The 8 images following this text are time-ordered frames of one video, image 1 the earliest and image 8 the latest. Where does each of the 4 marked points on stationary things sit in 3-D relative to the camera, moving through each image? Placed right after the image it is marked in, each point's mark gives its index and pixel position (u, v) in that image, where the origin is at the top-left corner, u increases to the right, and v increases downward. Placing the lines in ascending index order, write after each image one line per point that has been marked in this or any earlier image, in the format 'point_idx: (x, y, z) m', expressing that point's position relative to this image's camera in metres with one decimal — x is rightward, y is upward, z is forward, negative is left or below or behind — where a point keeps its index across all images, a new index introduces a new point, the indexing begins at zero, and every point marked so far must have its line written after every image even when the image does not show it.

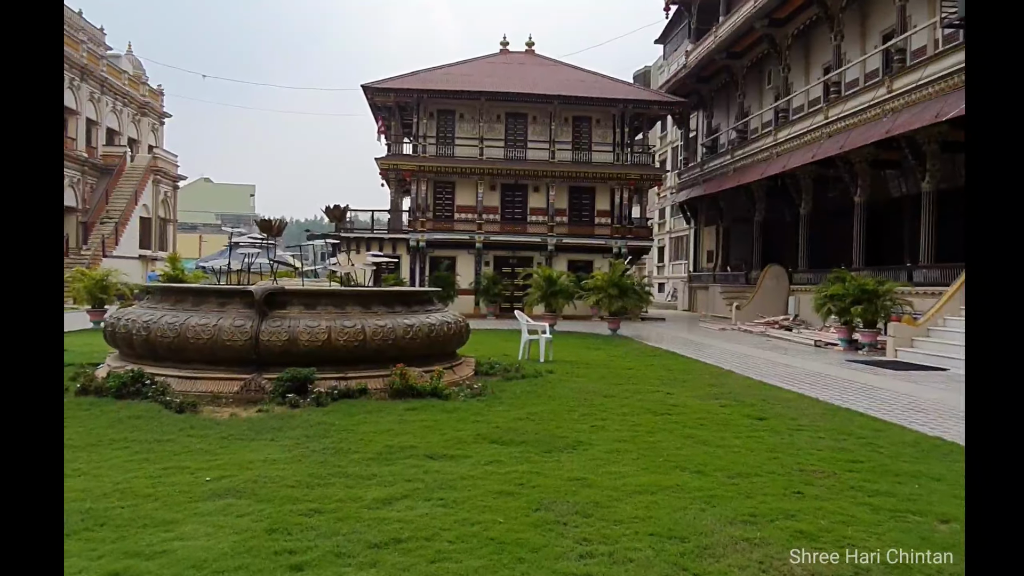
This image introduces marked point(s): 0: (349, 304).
0: (-1.6, -0.1, +7.7) m
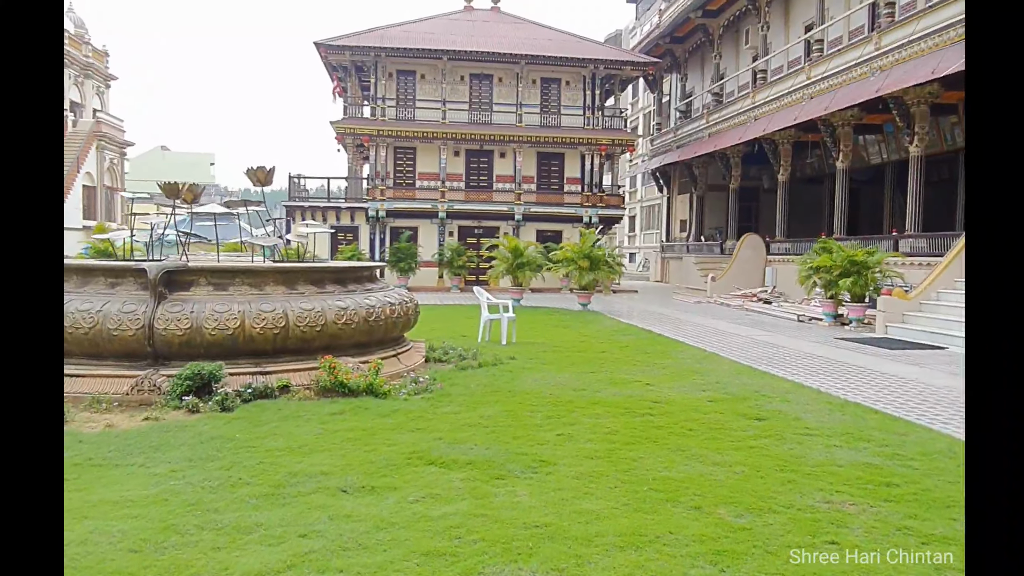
0: (-2.0, +0.1, +6.4) m
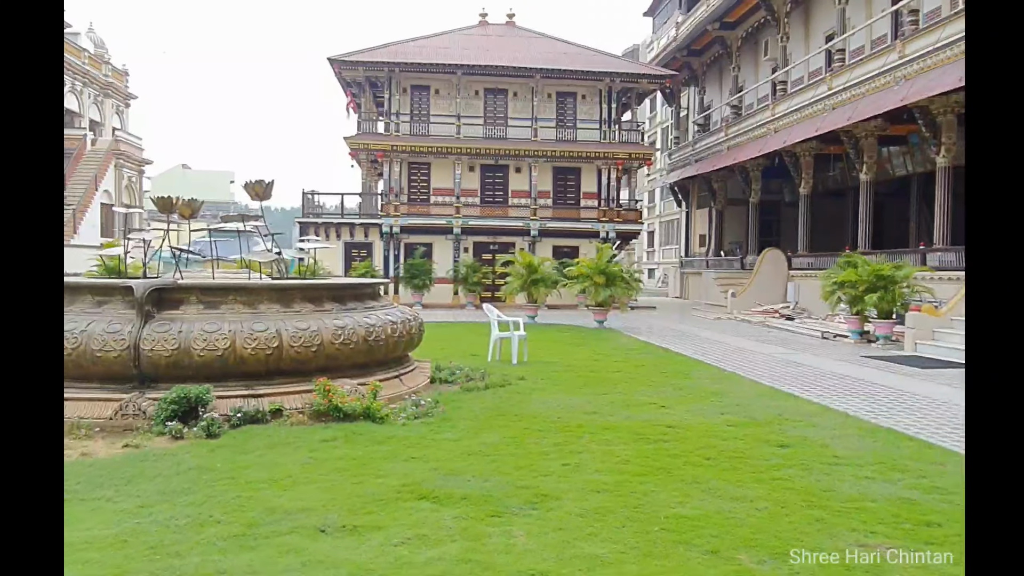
0: (-2.0, -0.1, +6.1) m
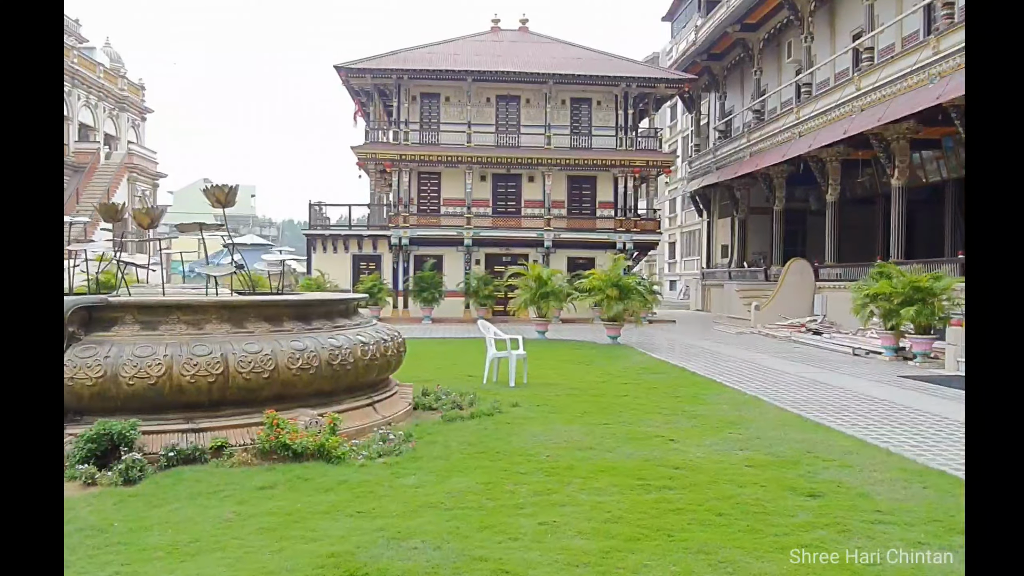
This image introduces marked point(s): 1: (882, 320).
0: (-2.1, -0.2, +5.4) m
1: (+5.7, -0.5, +11.8) m
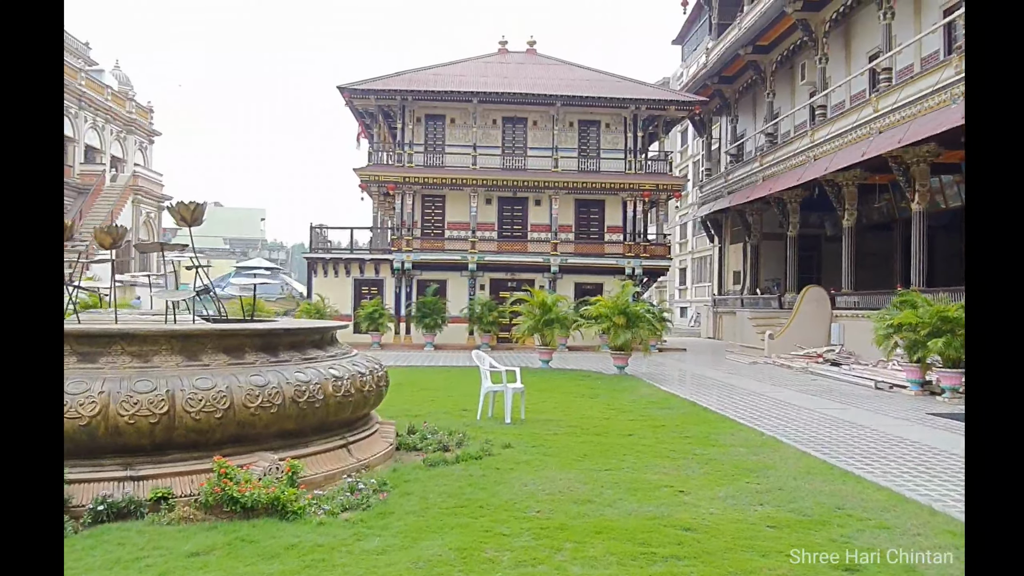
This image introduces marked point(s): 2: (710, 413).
0: (-2.2, -0.4, +4.8) m
1: (+5.7, -0.9, +11.1) m
2: (+2.3, -1.4, +8.7) m
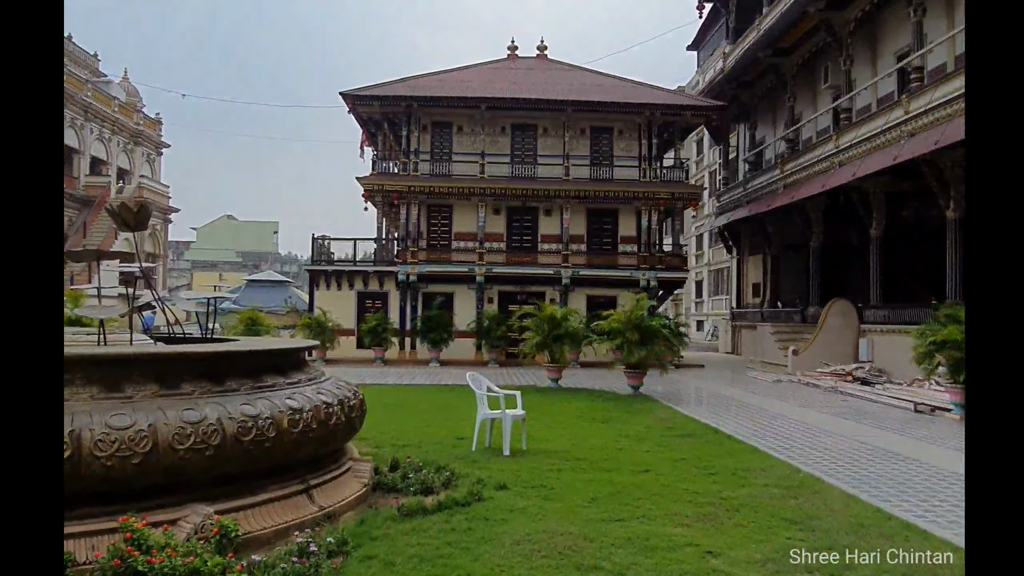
0: (-2.3, -0.5, +3.9) m
1: (+5.8, -1.1, +10.1) m
2: (+2.3, -1.6, +7.8) m
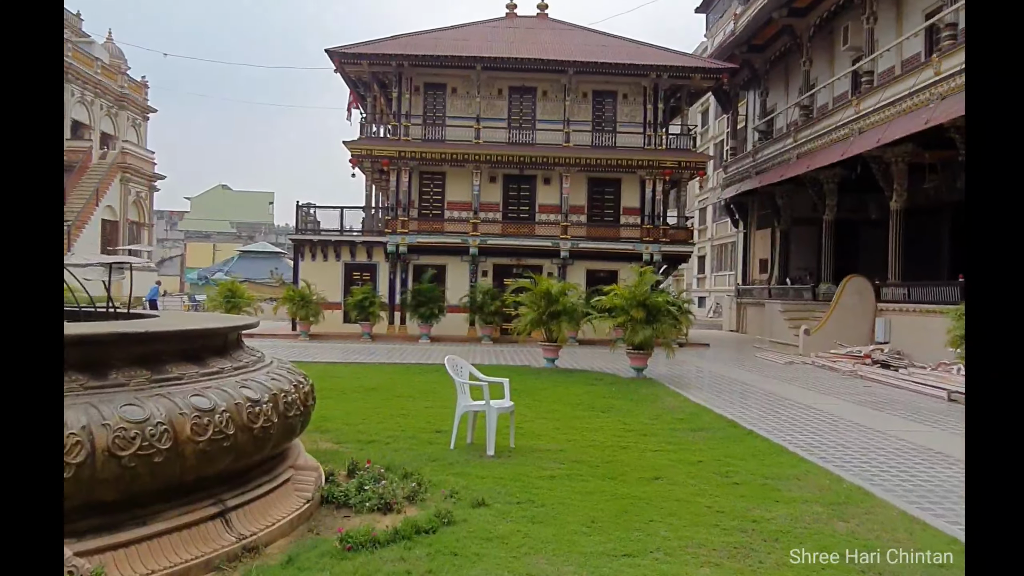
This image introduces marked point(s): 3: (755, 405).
0: (-2.4, -0.3, +2.8) m
1: (+5.7, -0.8, +9.0) m
2: (+2.2, -1.3, +6.7) m
3: (+3.1, -1.4, +9.6) m
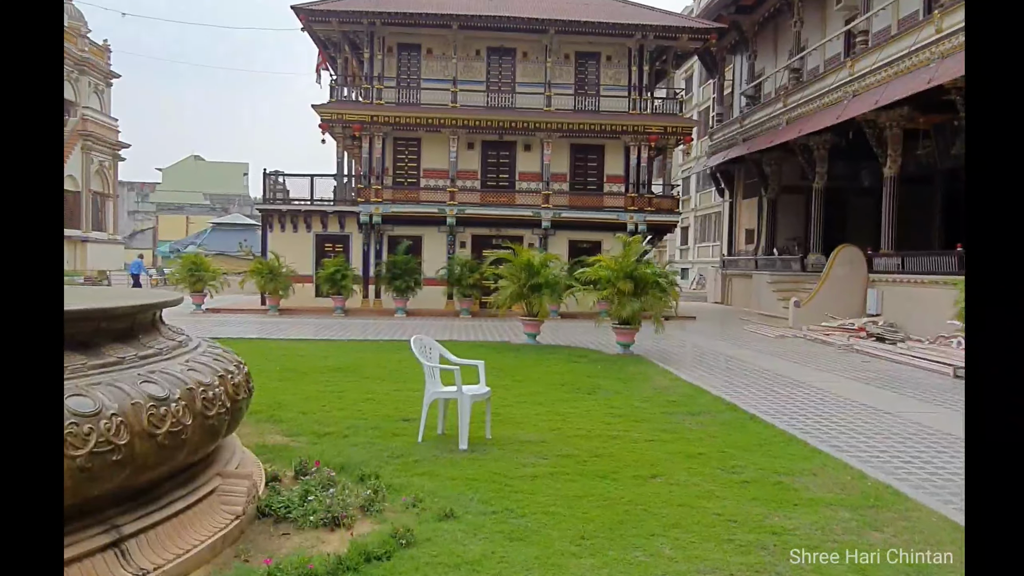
0: (-2.4, -0.2, +2.0) m
1: (+5.4, -0.5, +8.4) m
2: (+2.0, -1.1, +6.0) m
3: (+2.8, -1.1, +8.9) m
